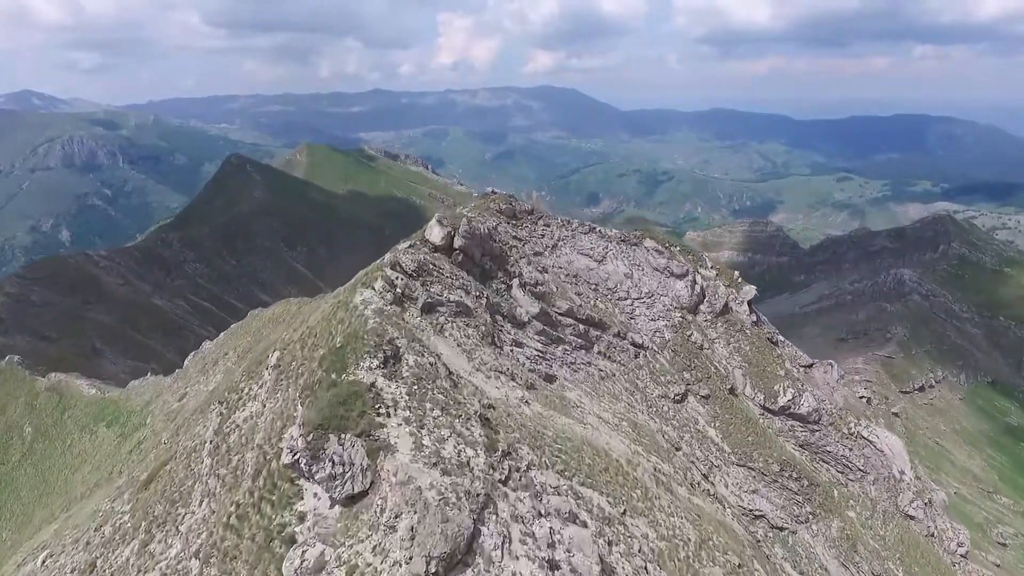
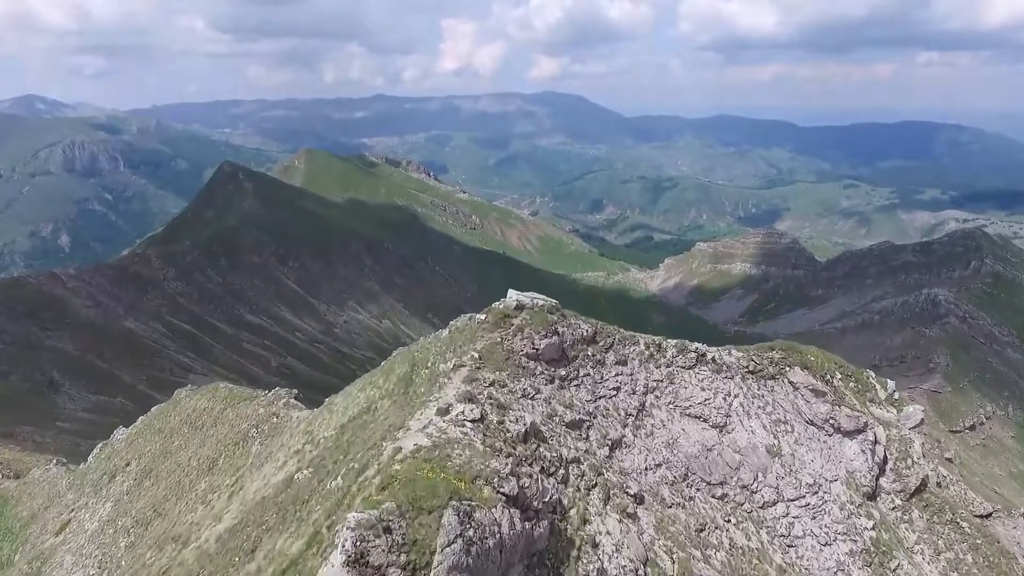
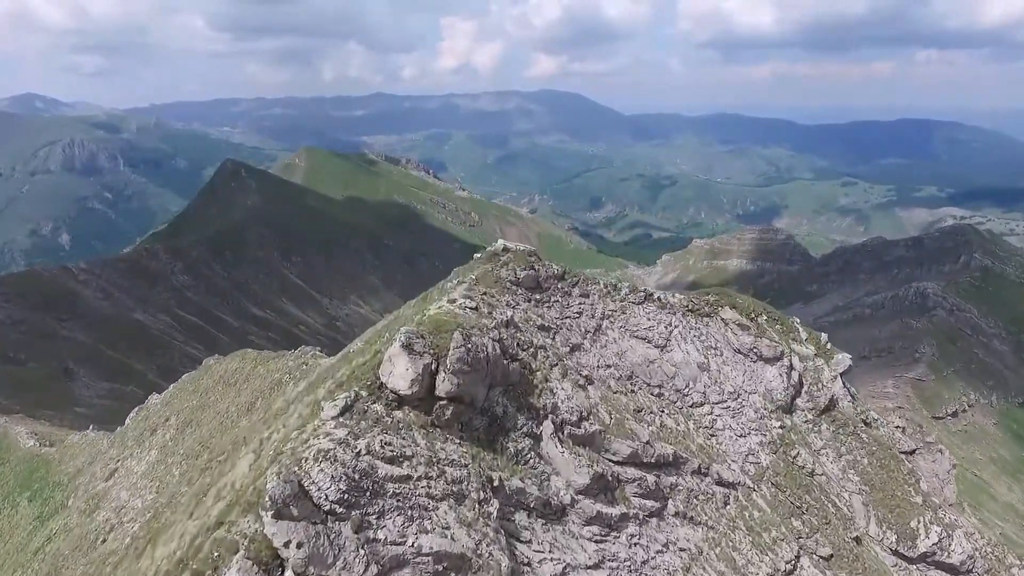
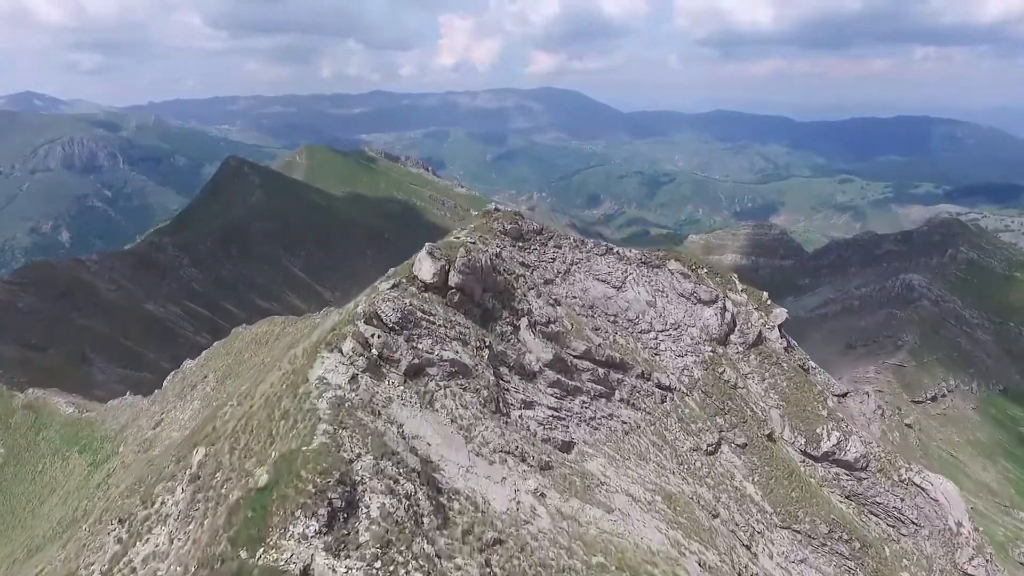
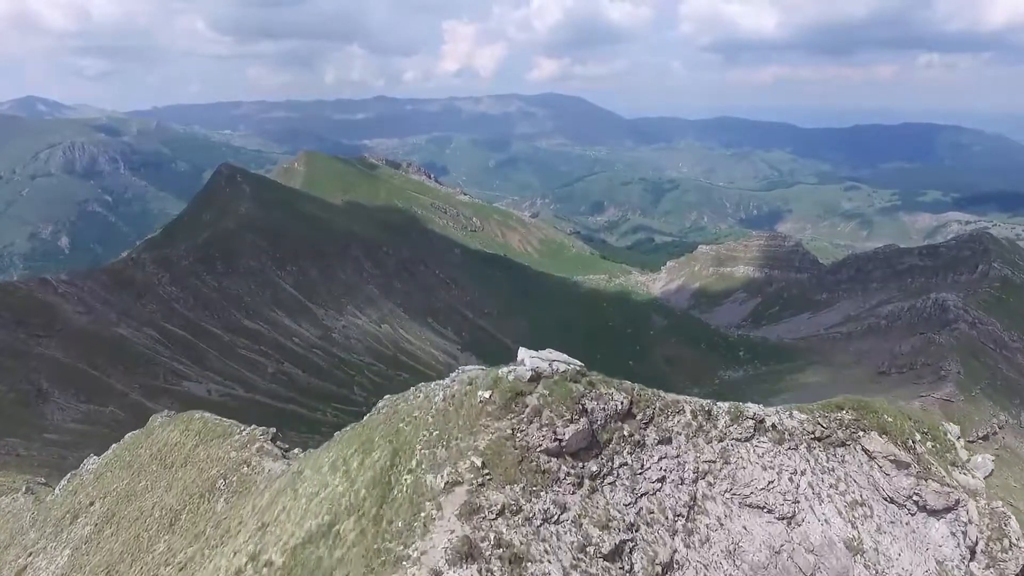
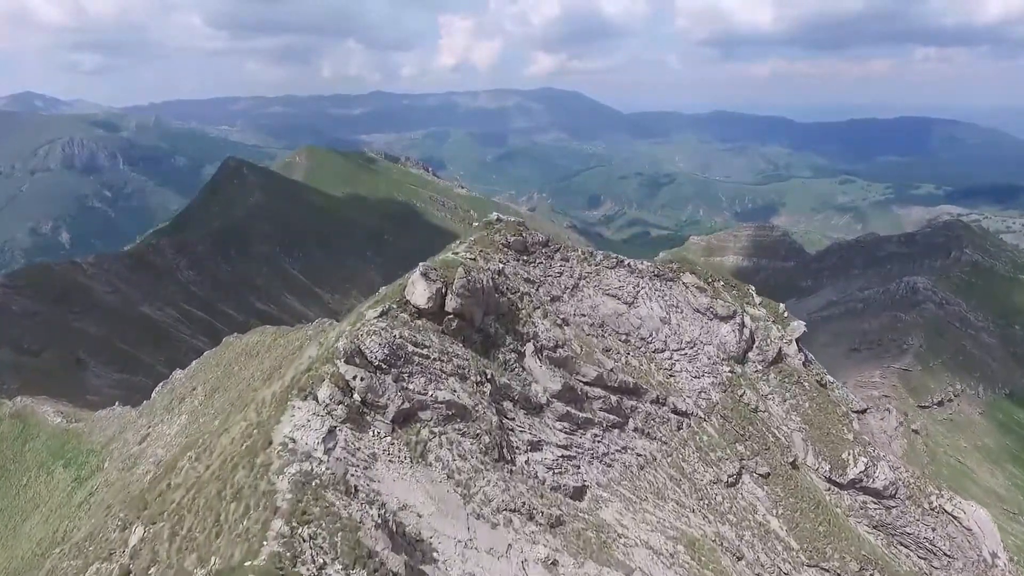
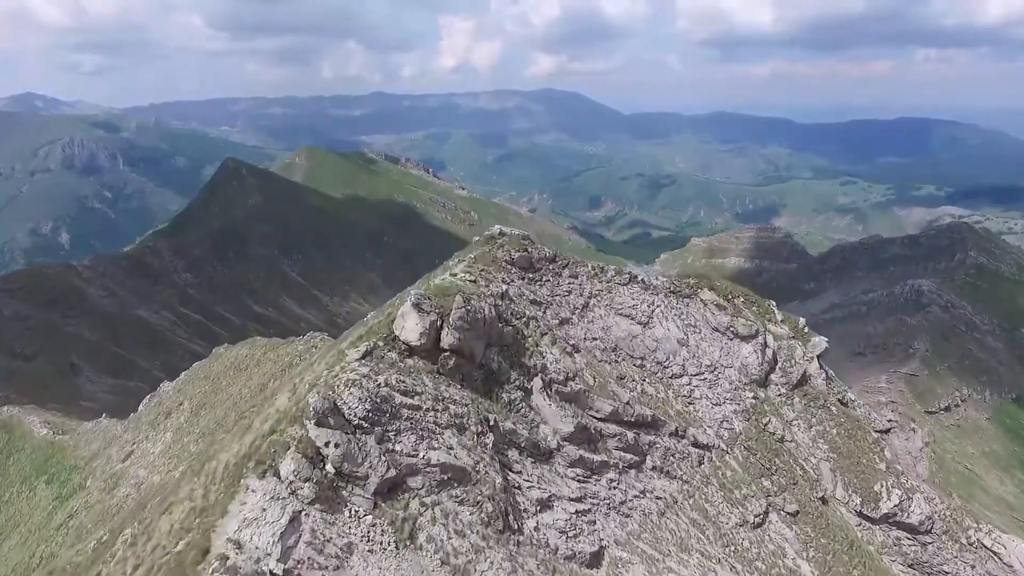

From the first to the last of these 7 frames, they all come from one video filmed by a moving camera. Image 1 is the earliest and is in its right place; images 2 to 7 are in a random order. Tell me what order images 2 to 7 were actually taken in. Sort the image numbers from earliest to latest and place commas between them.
4, 6, 7, 3, 2, 5
